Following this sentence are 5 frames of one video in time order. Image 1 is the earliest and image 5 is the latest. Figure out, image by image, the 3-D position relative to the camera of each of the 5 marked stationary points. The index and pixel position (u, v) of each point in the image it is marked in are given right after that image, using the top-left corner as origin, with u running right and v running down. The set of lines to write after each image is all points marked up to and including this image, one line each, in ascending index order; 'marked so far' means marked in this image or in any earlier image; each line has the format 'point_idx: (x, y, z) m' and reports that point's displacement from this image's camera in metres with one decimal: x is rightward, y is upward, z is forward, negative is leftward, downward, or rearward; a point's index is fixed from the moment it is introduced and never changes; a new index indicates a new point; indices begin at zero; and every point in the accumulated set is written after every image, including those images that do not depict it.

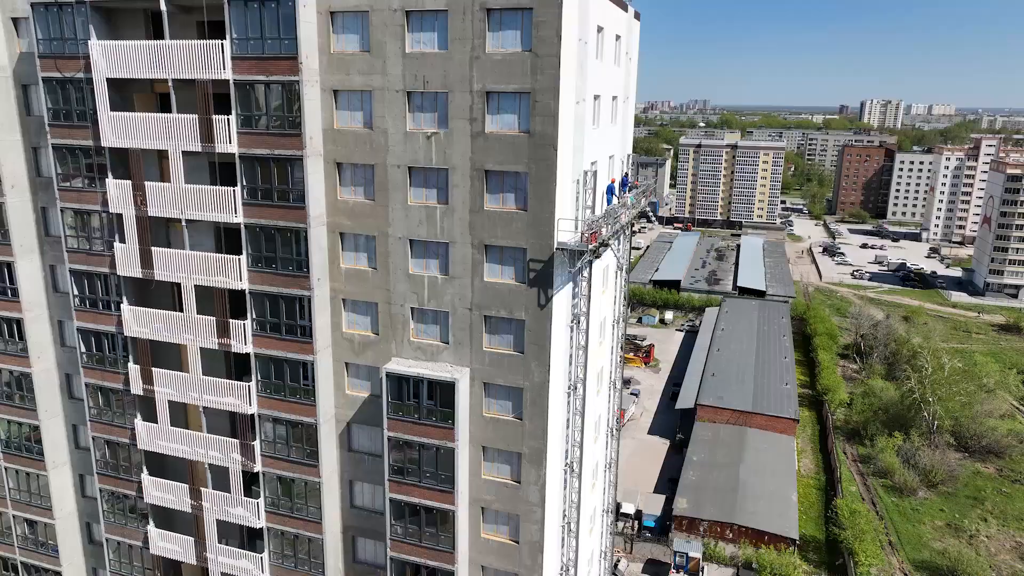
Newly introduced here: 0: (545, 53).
0: (+1.0, +7.1, +20.0) m
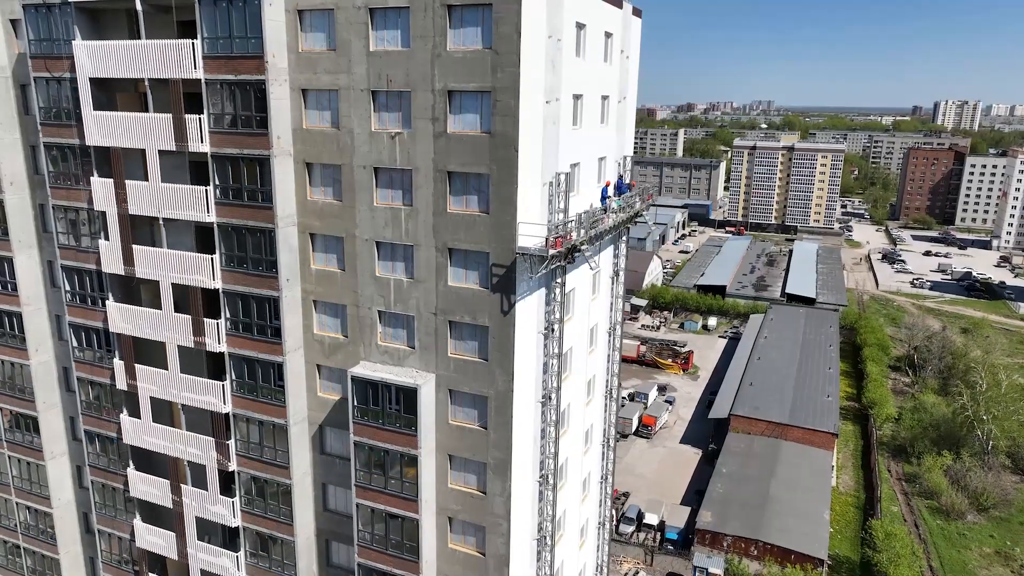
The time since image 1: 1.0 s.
0: (-0.2, +6.9, +19.3) m
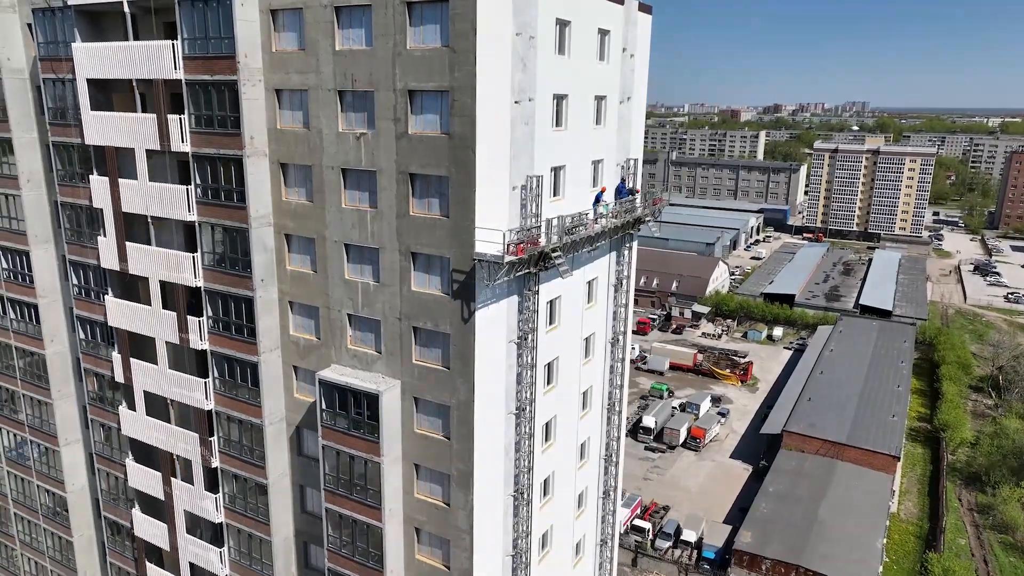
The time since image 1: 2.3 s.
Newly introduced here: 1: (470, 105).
0: (-1.4, +6.7, +18.5) m
1: (-1.2, +5.2, +18.8) m
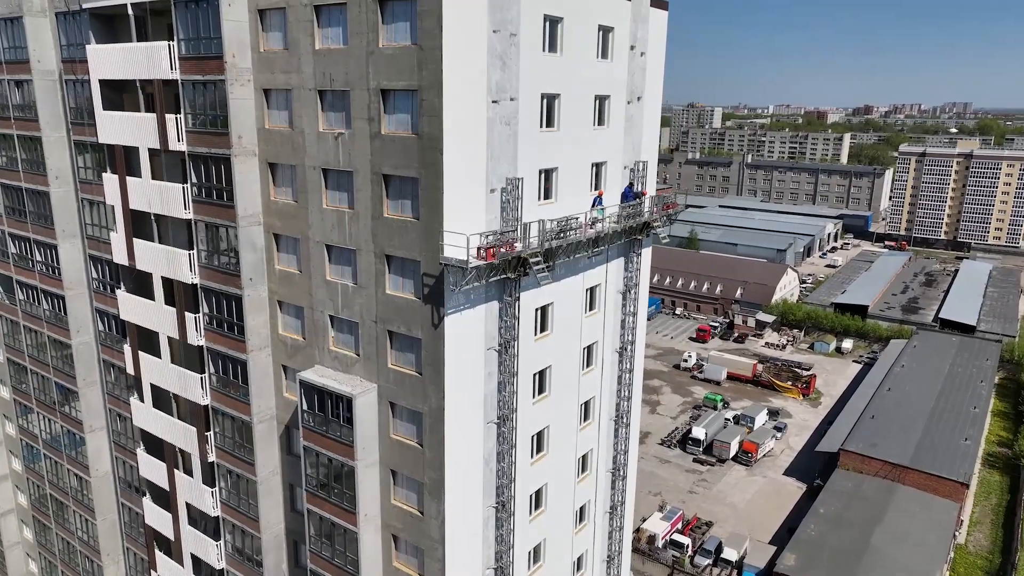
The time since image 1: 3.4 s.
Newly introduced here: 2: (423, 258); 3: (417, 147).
0: (-2.3, +6.5, +18.0) m
1: (-2.0, +5.0, +18.2) m
2: (-2.6, +0.9, +19.6) m
3: (-2.7, +4.0, +18.9) m
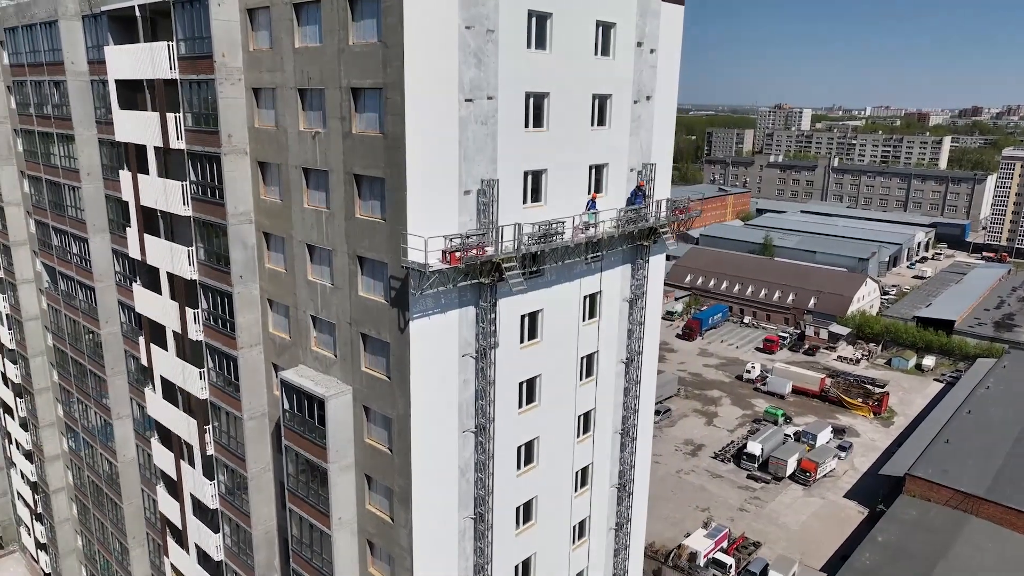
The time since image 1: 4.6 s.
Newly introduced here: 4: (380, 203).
0: (-3.2, +6.4, +17.5) m
1: (-3.0, +4.9, +17.7) m
2: (-3.5, +0.8, +19.1) m
3: (-3.6, +3.9, +18.4) m
4: (-3.8, +2.5, +19.2) m
